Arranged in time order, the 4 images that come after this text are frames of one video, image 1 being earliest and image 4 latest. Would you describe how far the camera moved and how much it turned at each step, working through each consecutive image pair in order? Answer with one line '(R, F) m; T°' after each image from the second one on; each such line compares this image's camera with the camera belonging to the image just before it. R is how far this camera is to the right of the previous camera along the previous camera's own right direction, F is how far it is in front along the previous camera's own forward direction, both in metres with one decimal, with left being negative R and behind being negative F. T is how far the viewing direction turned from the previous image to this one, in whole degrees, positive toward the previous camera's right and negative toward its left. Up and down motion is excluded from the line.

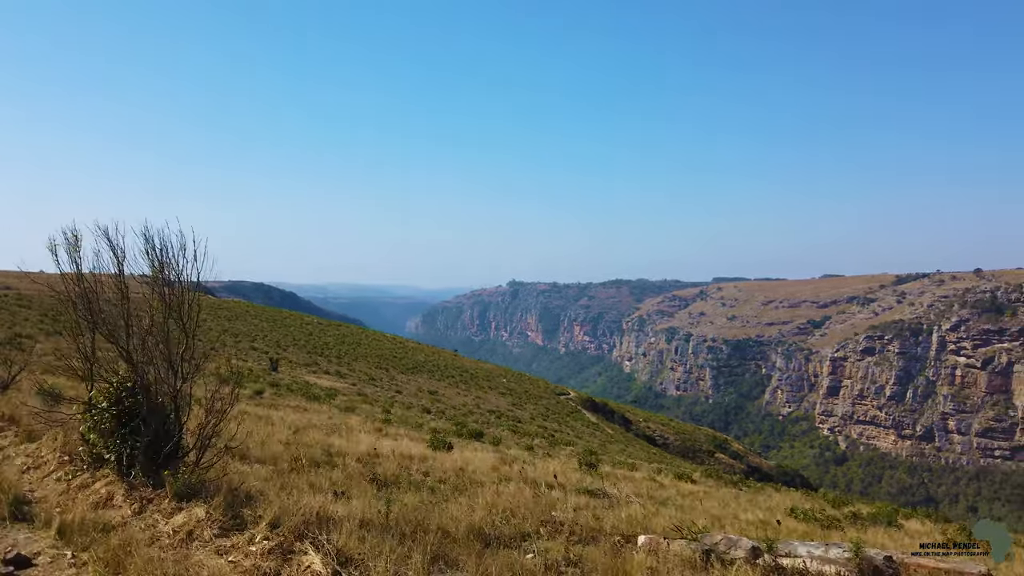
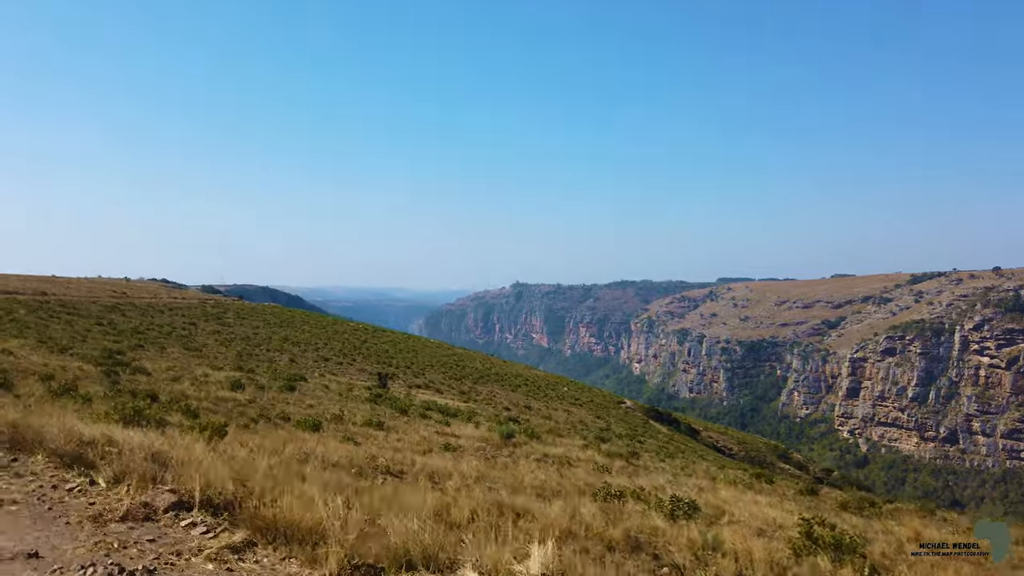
(-6.5, +3.6) m; 0°
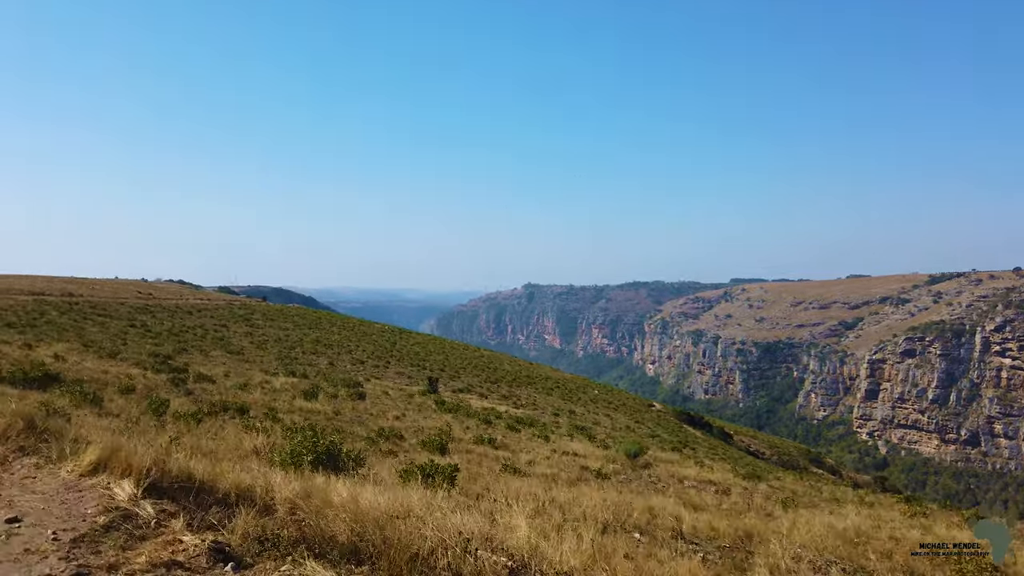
(-2.0, +1.1) m; -1°
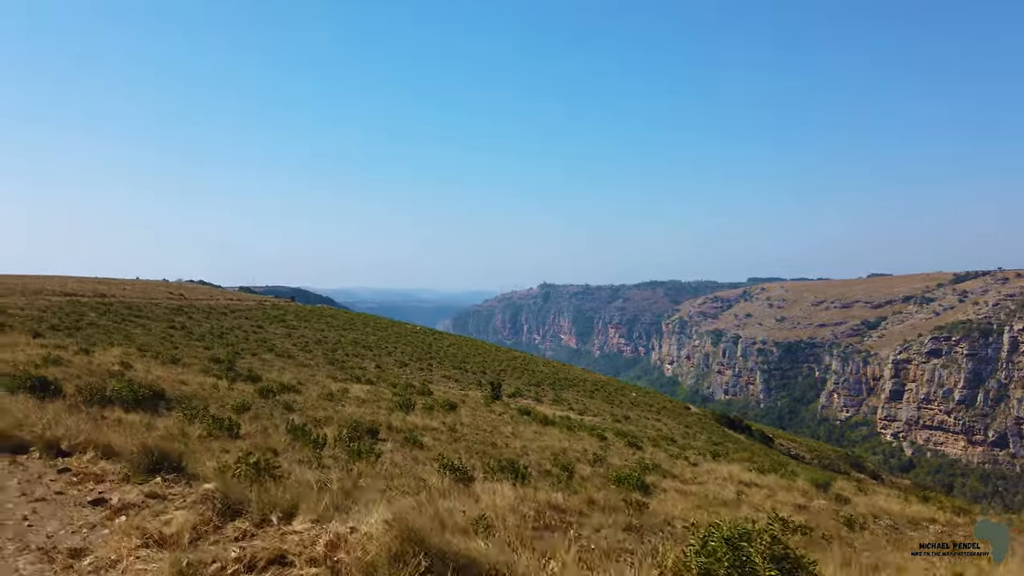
(-2.2, +1.3) m; -1°
